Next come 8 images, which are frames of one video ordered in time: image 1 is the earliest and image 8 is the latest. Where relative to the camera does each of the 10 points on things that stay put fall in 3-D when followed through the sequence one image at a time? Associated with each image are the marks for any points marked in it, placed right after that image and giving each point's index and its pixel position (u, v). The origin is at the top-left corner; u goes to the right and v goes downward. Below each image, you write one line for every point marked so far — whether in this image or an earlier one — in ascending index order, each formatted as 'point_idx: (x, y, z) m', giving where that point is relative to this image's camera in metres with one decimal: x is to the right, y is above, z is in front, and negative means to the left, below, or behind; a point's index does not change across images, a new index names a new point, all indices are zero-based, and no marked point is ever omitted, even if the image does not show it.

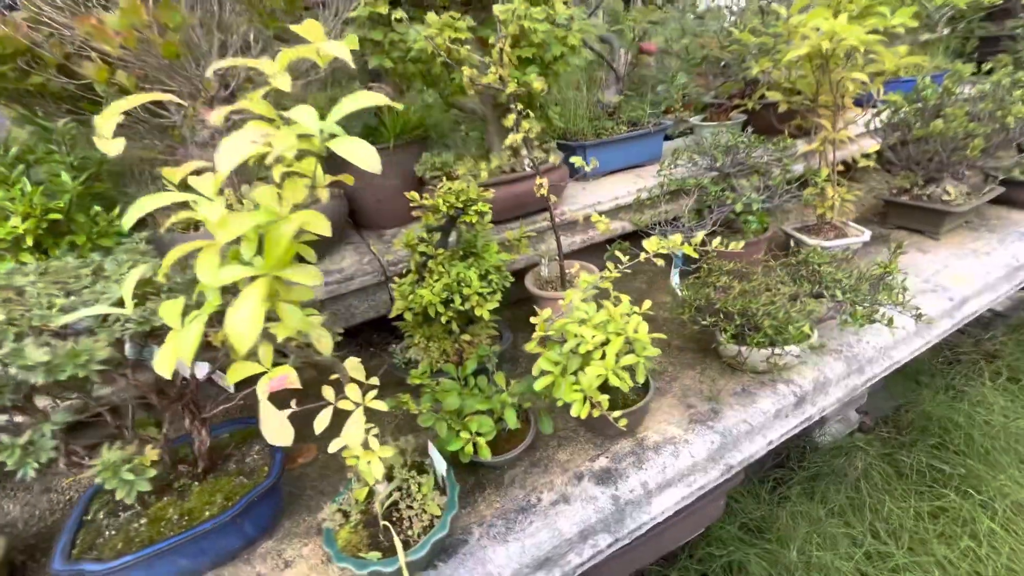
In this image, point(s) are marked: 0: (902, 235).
0: (+2.3, +0.3, +2.7) m
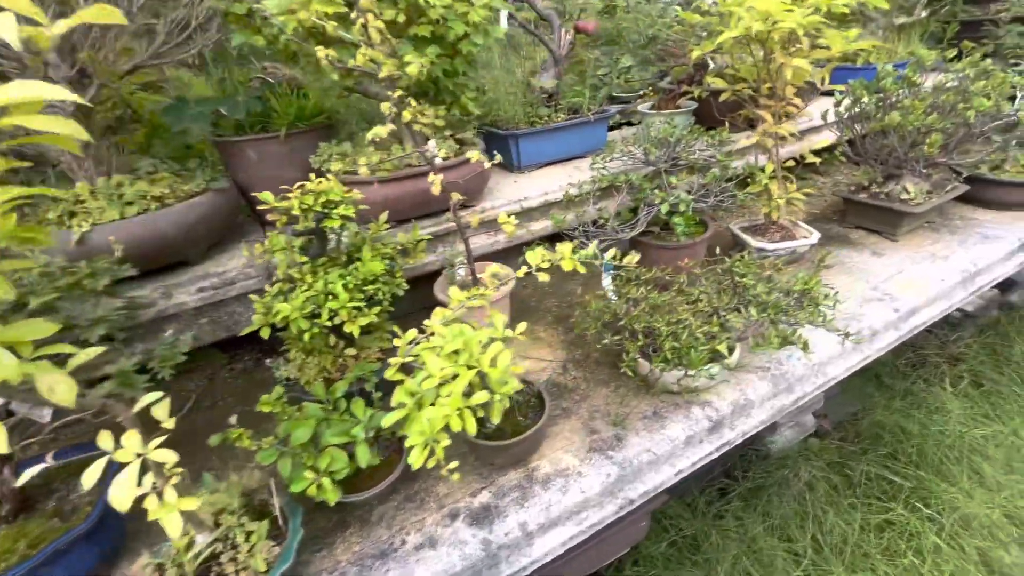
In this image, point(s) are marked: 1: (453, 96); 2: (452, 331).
0: (+1.9, +0.3, +2.5) m
1: (-0.2, +0.8, +1.9) m
2: (-0.2, -0.1, +1.1) m
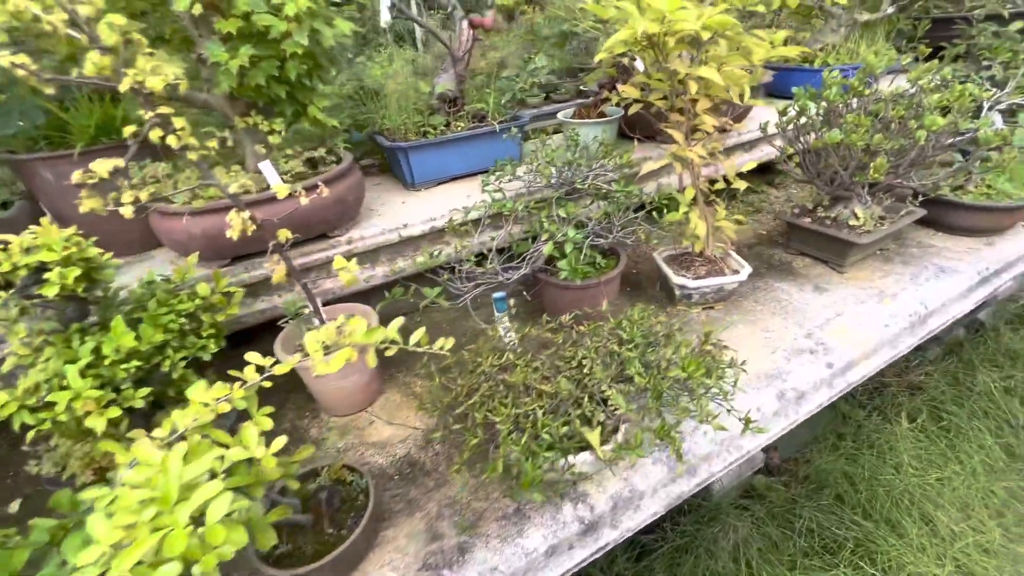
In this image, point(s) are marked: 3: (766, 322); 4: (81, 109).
0: (+1.4, +0.1, +2.2) m
1: (-0.7, +0.6, +1.6) m
2: (-0.6, -0.3, +0.8) m
3: (+1.0, -0.1, +1.9) m
4: (-1.4, +0.6, +1.5) m
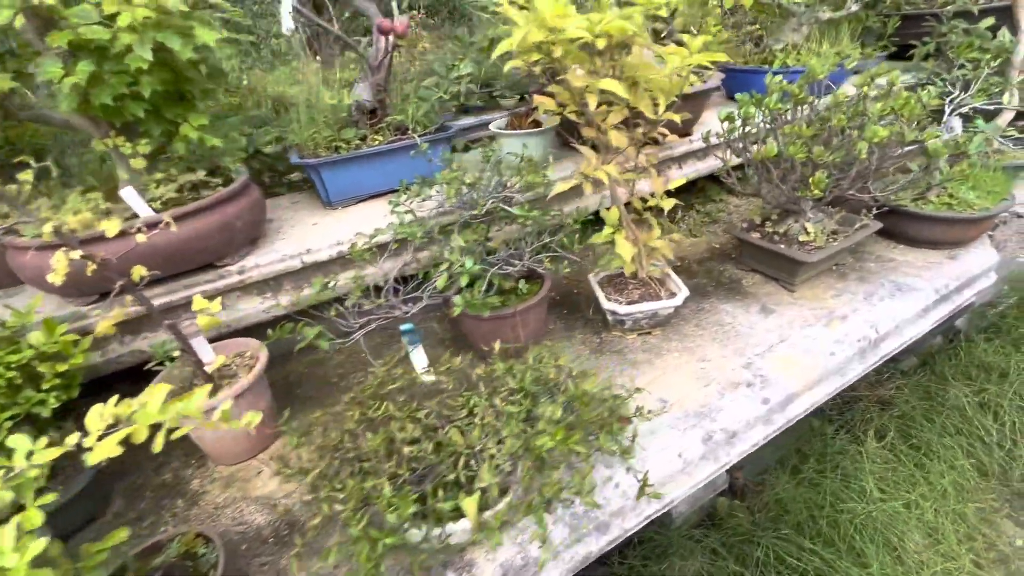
0: (+1.1, 0.0, +2.1) m
1: (-1.0, +0.5, +1.4) m
2: (-0.9, -0.4, +0.7) m
3: (+0.7, -0.2, +1.7) m
4: (-1.7, +0.5, +1.4) m
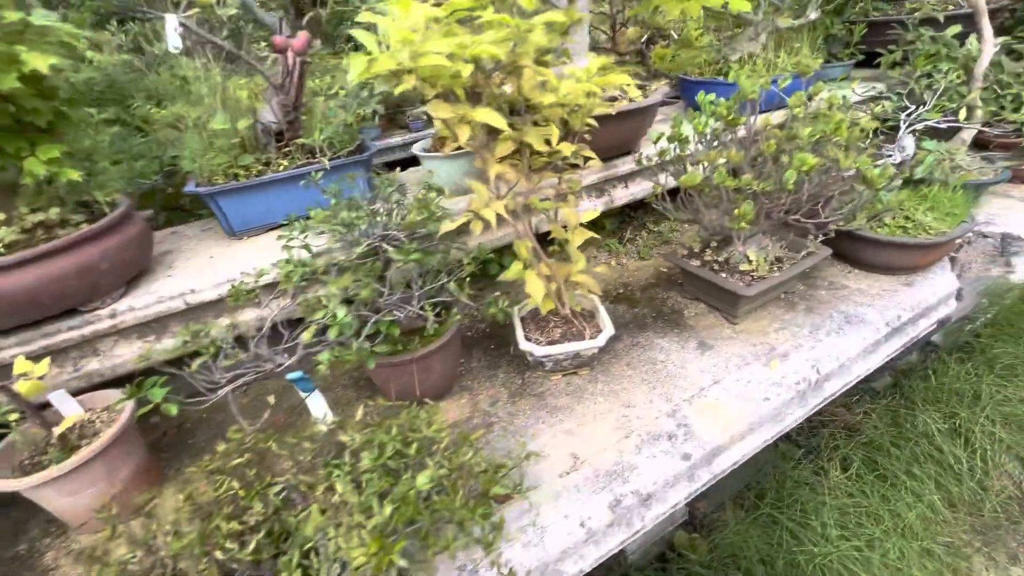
0: (+0.8, -0.1, +1.9) m
1: (-1.4, +0.3, +1.3) m
2: (-1.2, -0.6, +0.5) m
3: (+0.4, -0.4, +1.6) m
4: (-2.1, +0.3, +1.2) m
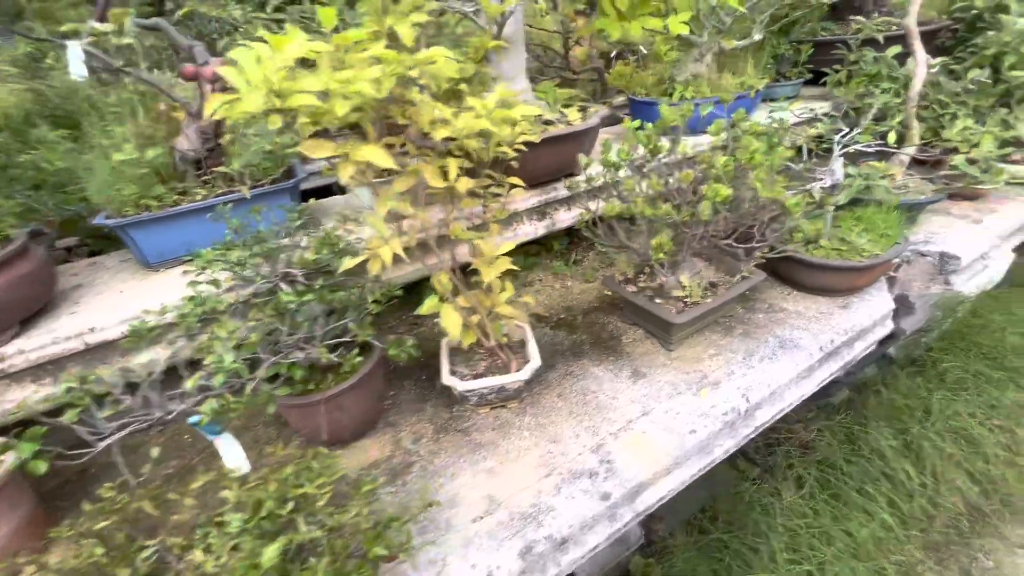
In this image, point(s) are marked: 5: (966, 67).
0: (+0.5, -0.2, +1.9) m
1: (-1.6, +0.2, +1.2) m
2: (-1.5, -0.7, +0.4) m
3: (+0.1, -0.5, +1.6) m
4: (-2.3, +0.2, +1.1) m
5: (+2.7, +1.3, +2.8) m
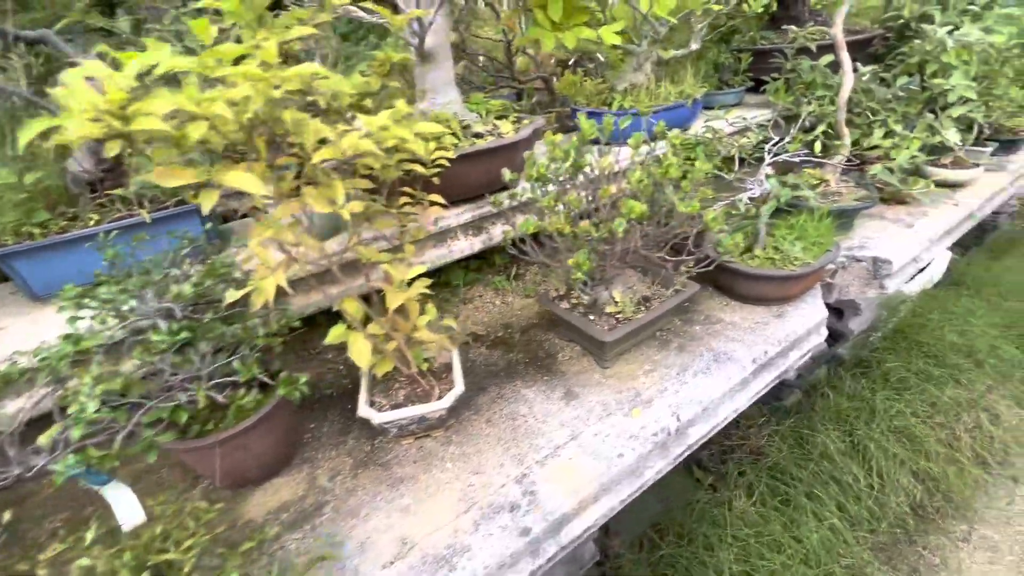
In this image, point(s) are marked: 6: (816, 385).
0: (+0.2, -0.3, +1.9) m
1: (-1.9, +0.1, +1.0) m
2: (-1.6, -0.8, +0.3) m
3: (-0.1, -0.5, +1.5) m
4: (-2.5, 0.0, +0.9) m
5: (+2.4, +1.3, +2.8) m
6: (+1.8, -0.6, +2.8) m
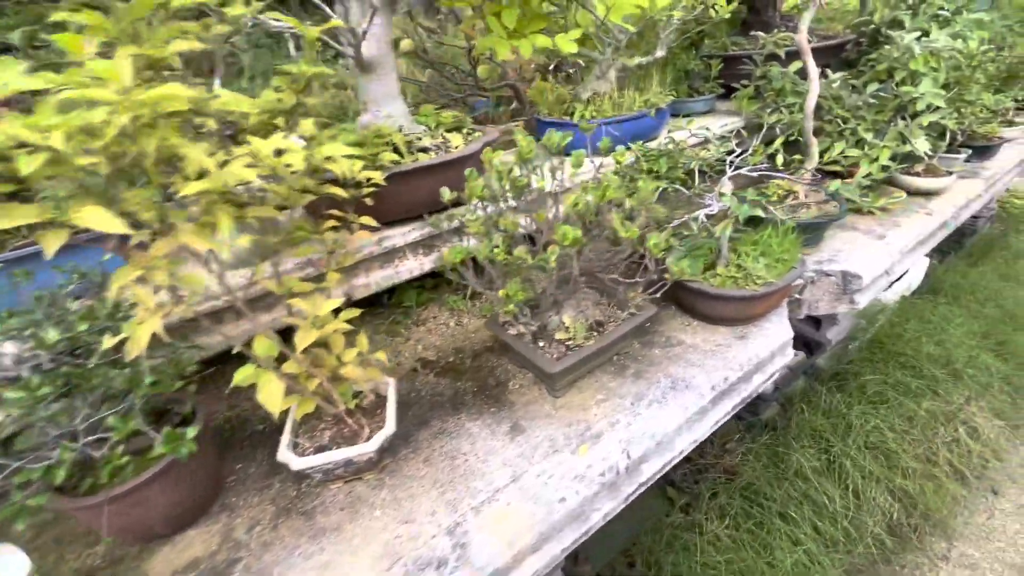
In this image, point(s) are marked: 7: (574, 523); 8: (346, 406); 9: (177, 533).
0: (0.0, -0.4, +1.8) m
1: (-2.1, 0.0, +0.9) m
2: (-1.8, -0.9, +0.1) m
3: (-0.3, -0.6, +1.4) m
4: (-2.7, -0.1, +0.8) m
5: (+2.1, +1.2, +2.8) m
6: (+1.6, -0.7, +2.7) m
7: (+0.2, -0.7, +1.4) m
8: (-0.5, -0.4, +1.4) m
9: (-1.0, -0.7, +1.3) m
